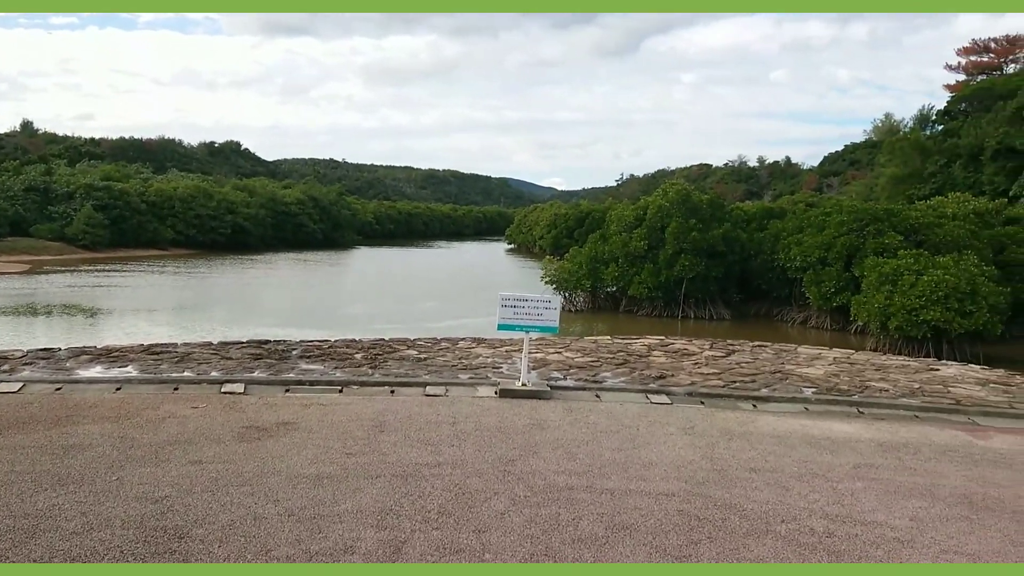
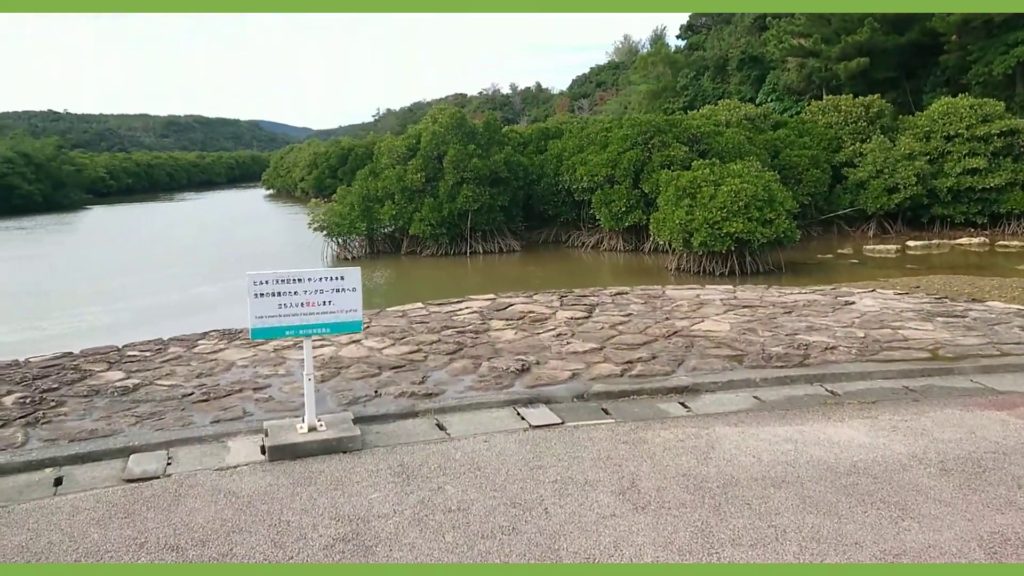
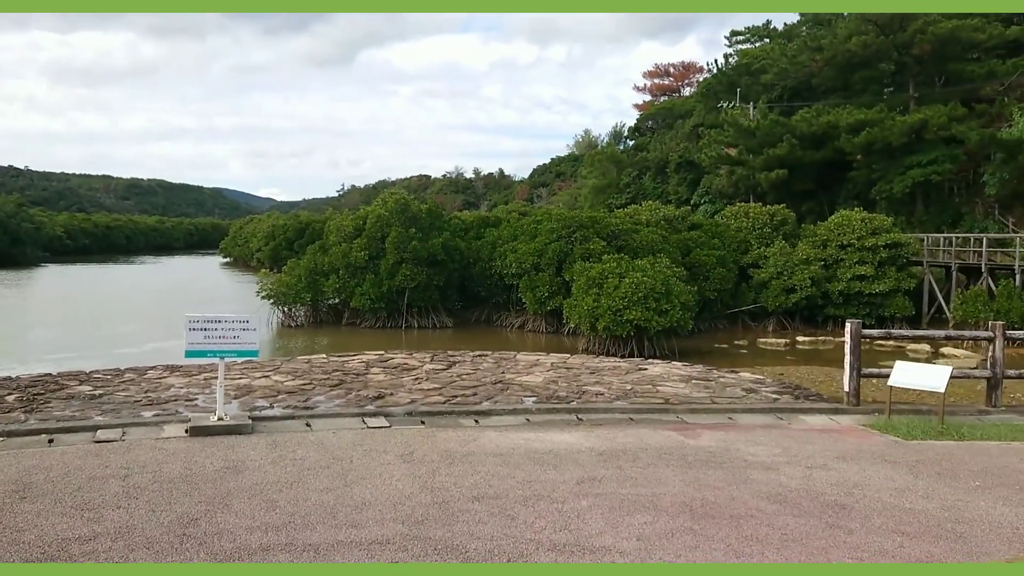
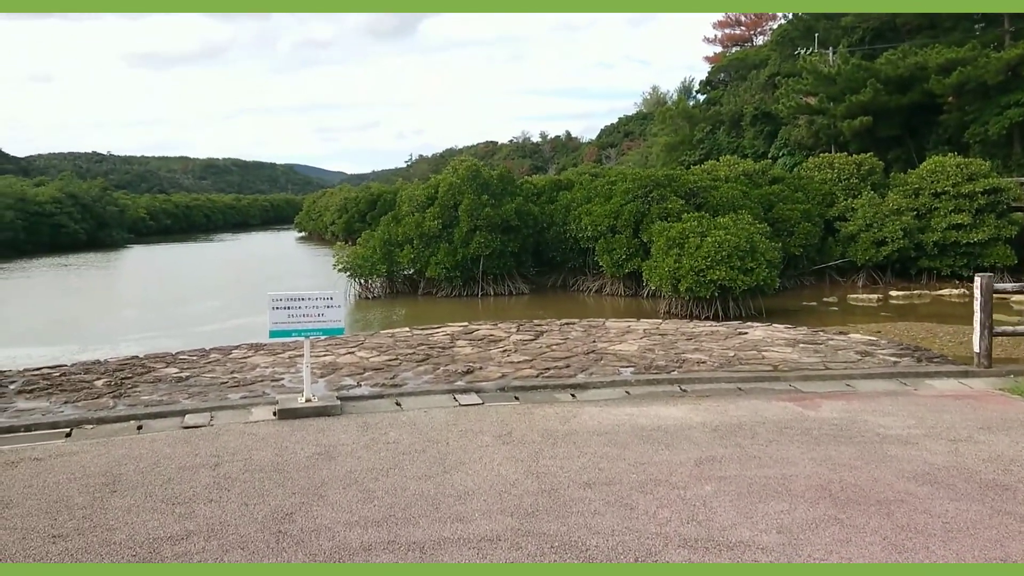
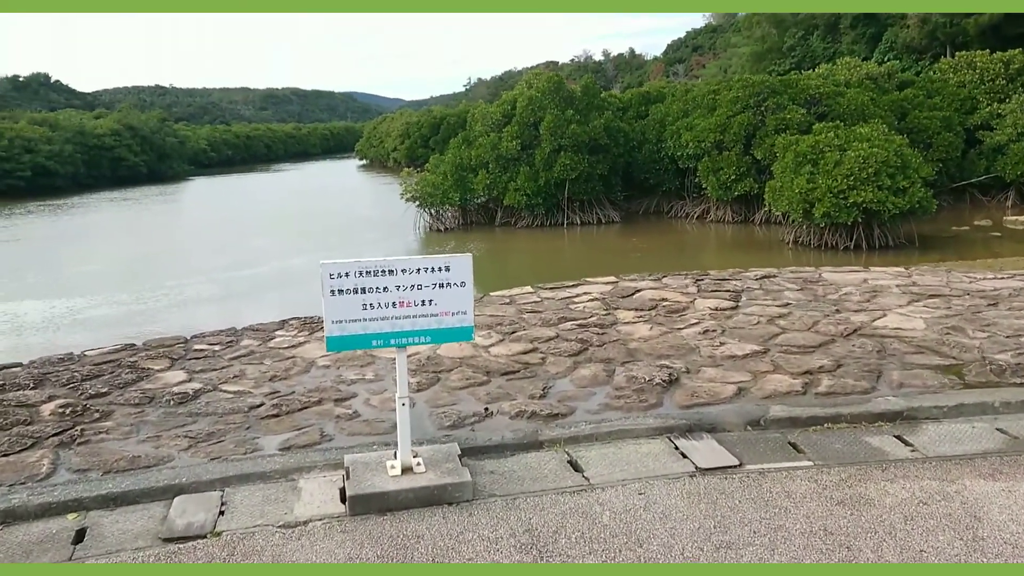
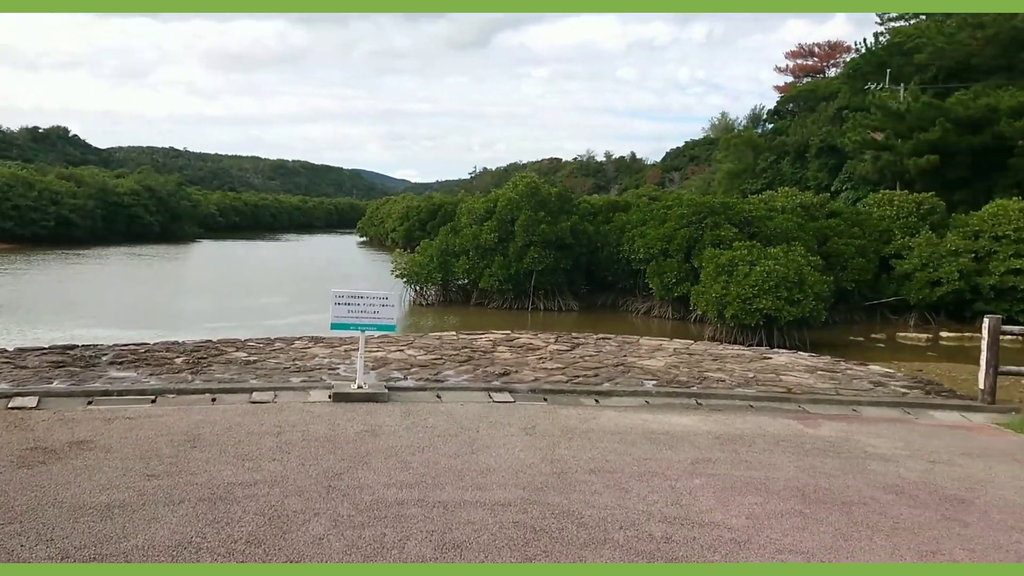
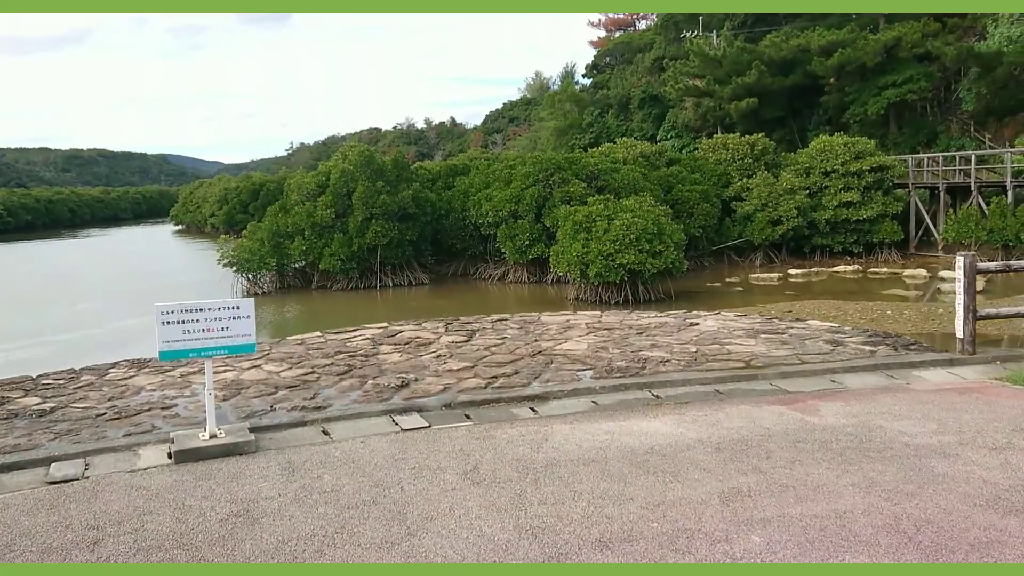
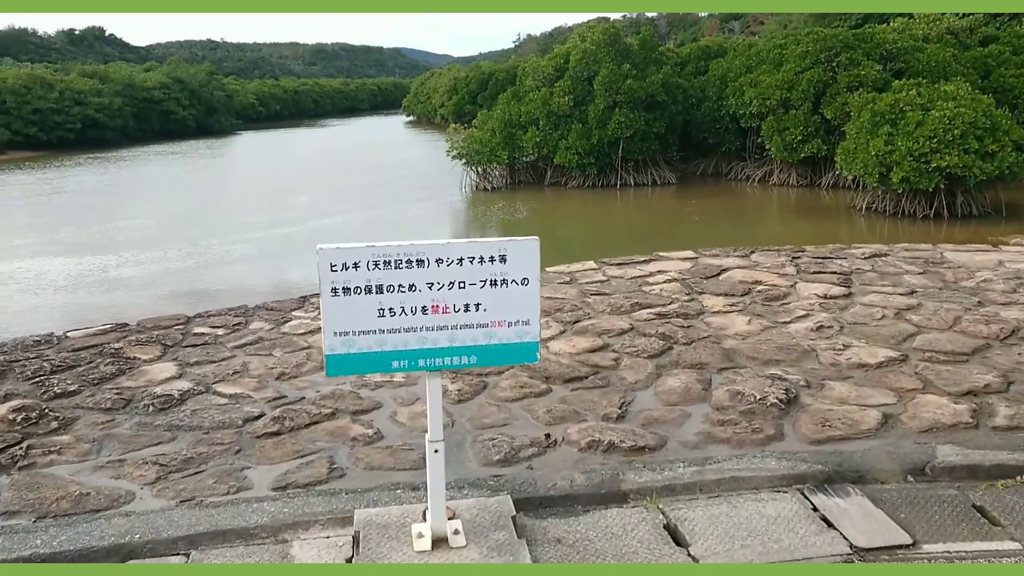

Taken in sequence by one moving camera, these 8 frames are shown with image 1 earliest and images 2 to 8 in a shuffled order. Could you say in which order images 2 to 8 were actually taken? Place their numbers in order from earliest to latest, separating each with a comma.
6, 3, 4, 7, 2, 5, 8
